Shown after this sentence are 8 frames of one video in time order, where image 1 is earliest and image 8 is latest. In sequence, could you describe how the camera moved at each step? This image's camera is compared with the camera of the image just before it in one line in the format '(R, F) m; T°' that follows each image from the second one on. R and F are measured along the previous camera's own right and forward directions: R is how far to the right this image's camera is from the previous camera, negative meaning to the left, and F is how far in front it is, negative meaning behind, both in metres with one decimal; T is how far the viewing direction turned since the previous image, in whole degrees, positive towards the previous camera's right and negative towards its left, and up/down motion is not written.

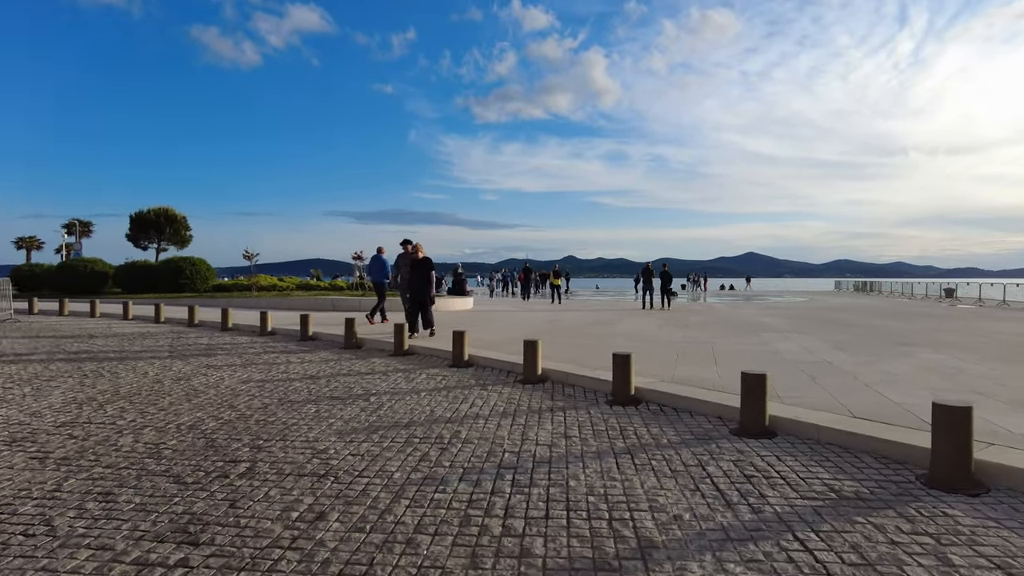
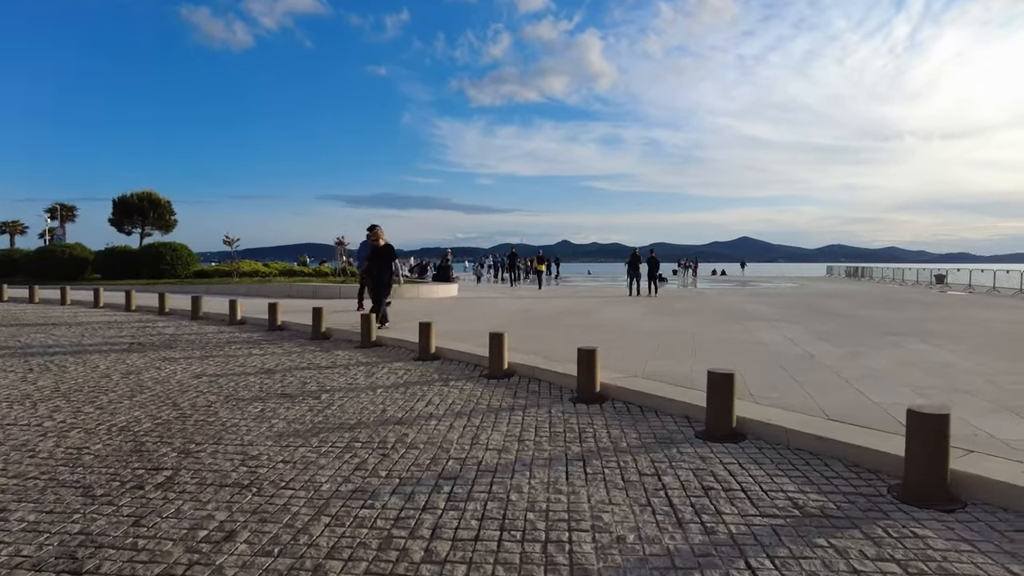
(+0.3, +0.4) m; 0°
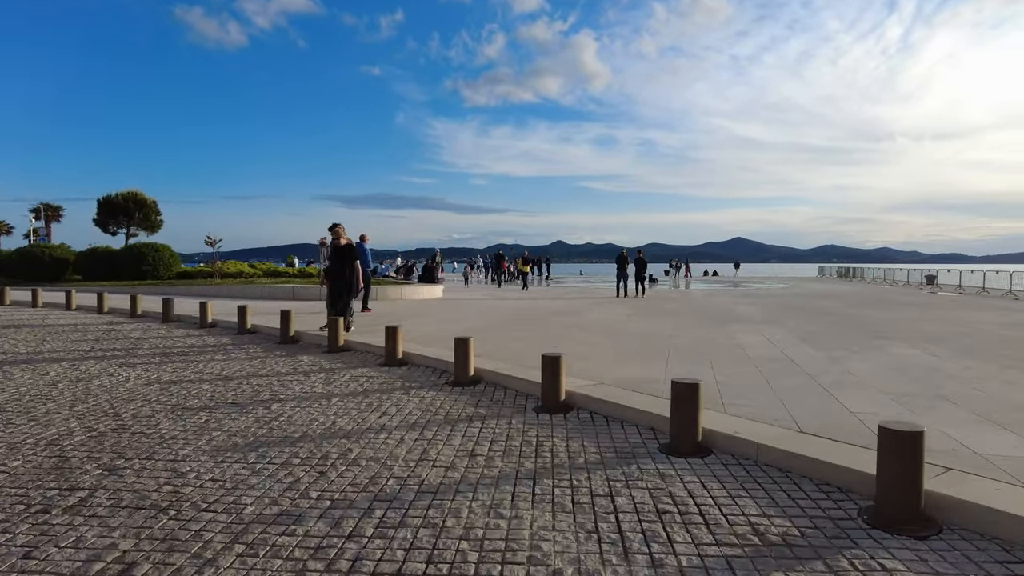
(+0.3, +0.3) m; 0°
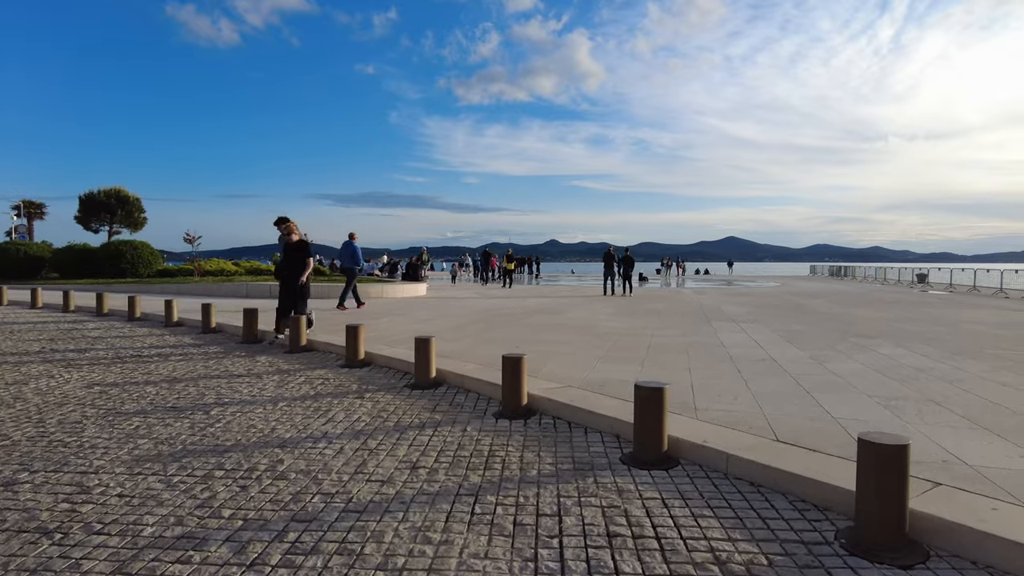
(+0.3, +0.4) m; +1°
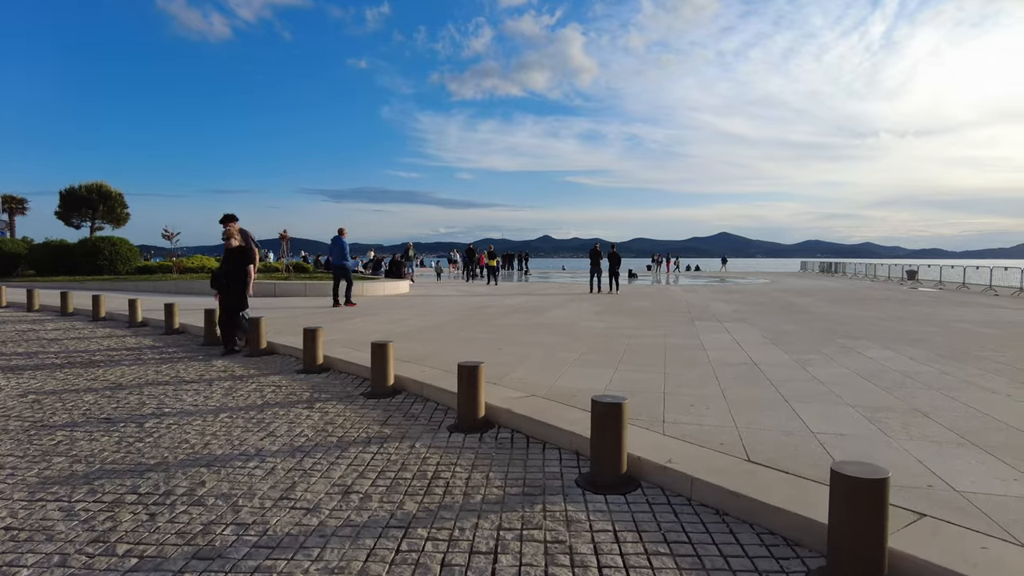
(+0.3, +0.4) m; +1°
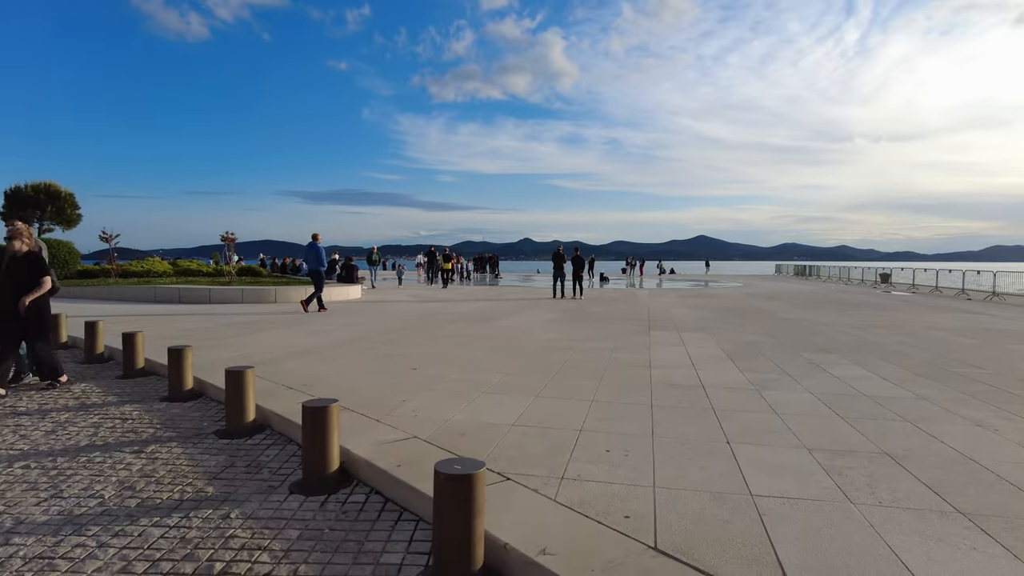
(+0.7, +1.1) m; +2°
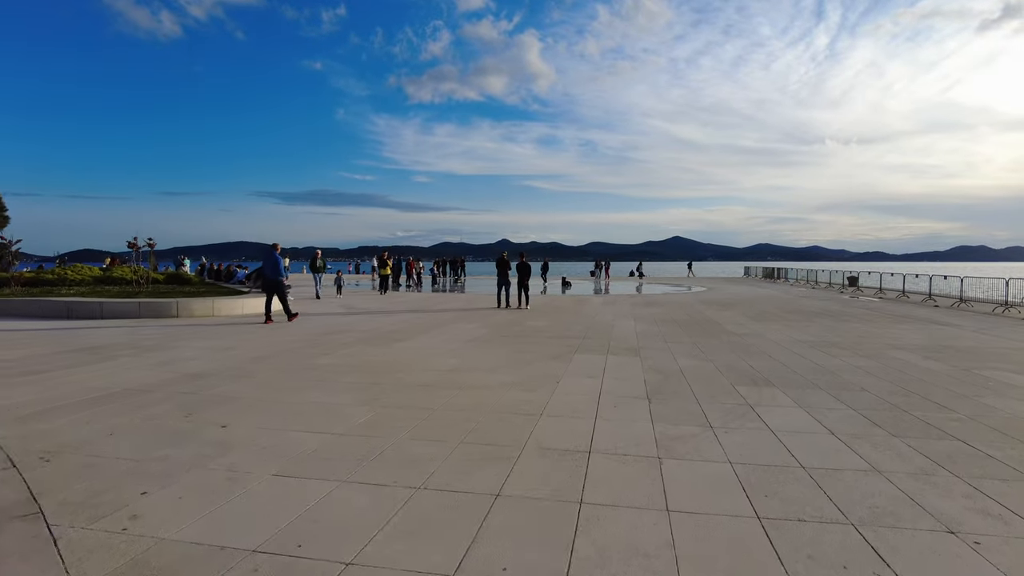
(+1.1, +1.6) m; +2°
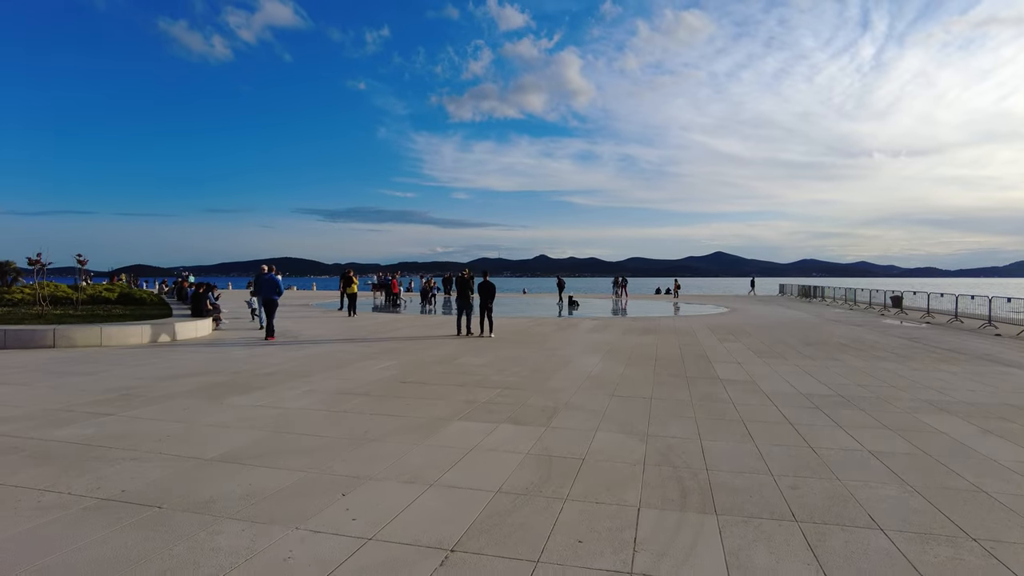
(+1.9, +2.9) m; -3°
